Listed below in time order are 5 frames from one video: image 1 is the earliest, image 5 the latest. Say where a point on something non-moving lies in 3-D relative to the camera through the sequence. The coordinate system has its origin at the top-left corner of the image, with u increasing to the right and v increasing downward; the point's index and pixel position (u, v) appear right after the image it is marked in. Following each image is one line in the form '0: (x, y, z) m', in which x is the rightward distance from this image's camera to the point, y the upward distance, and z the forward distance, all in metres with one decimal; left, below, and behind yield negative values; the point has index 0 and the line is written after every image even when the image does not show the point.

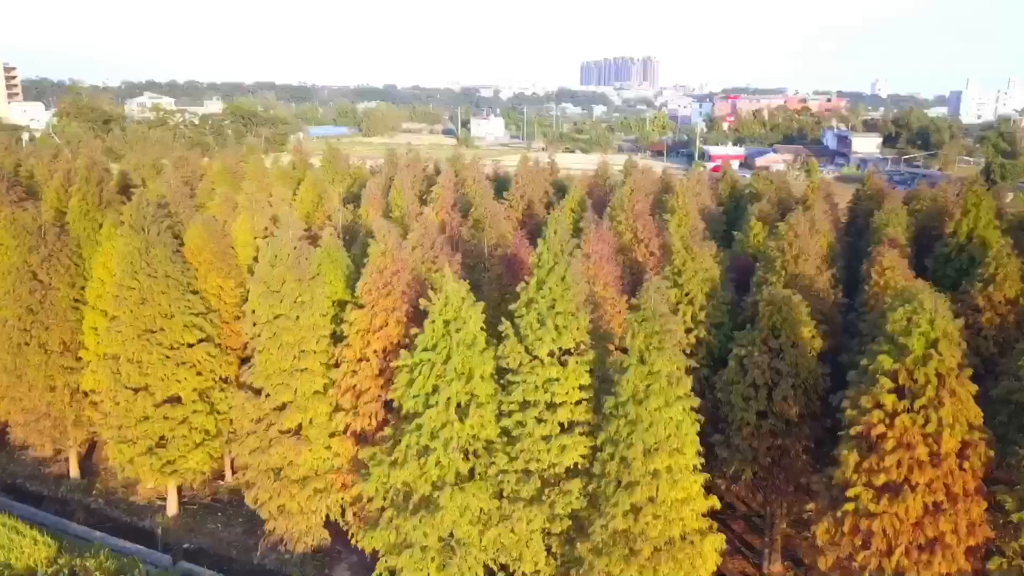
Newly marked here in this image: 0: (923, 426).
0: (+5.5, -1.9, +10.8) m
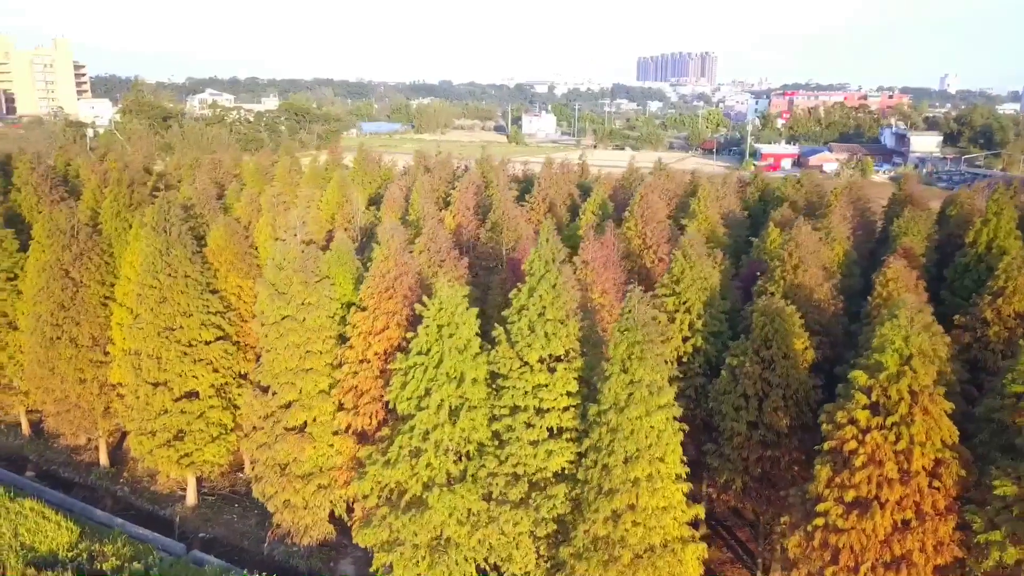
0: (+5.1, -2.1, +10.8) m
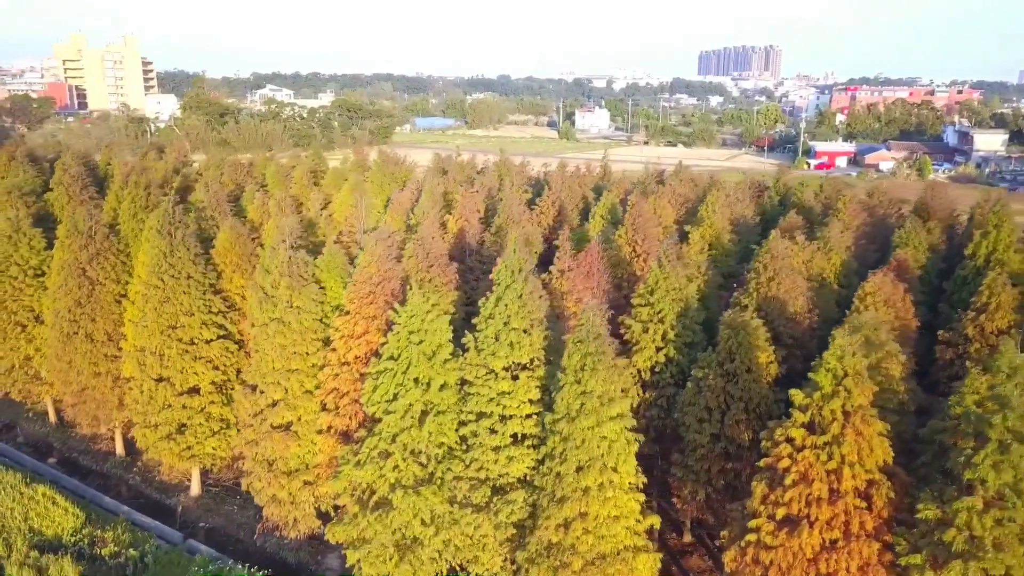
0: (+4.2, -2.3, +10.8) m
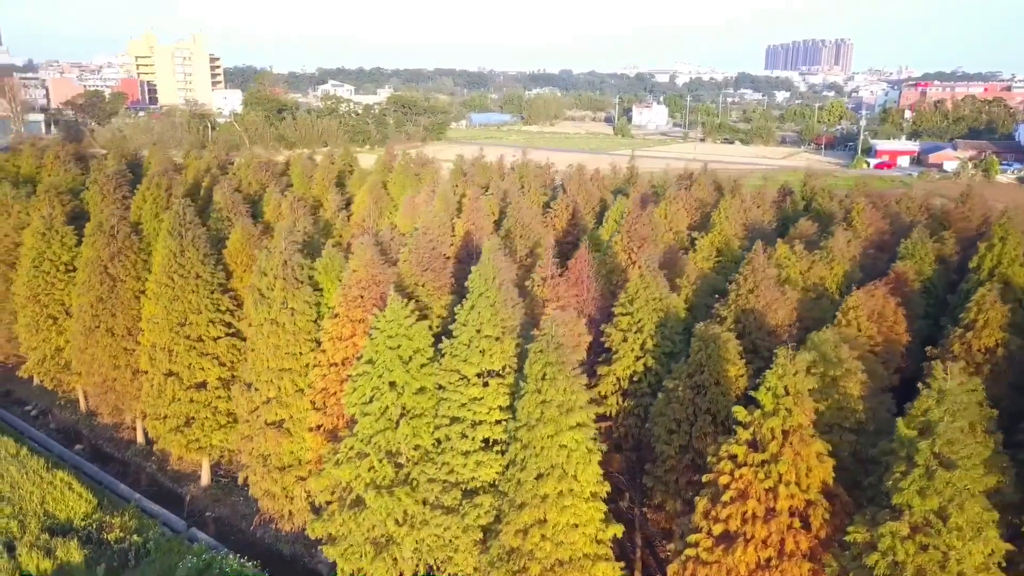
0: (+3.4, -2.6, +10.8) m
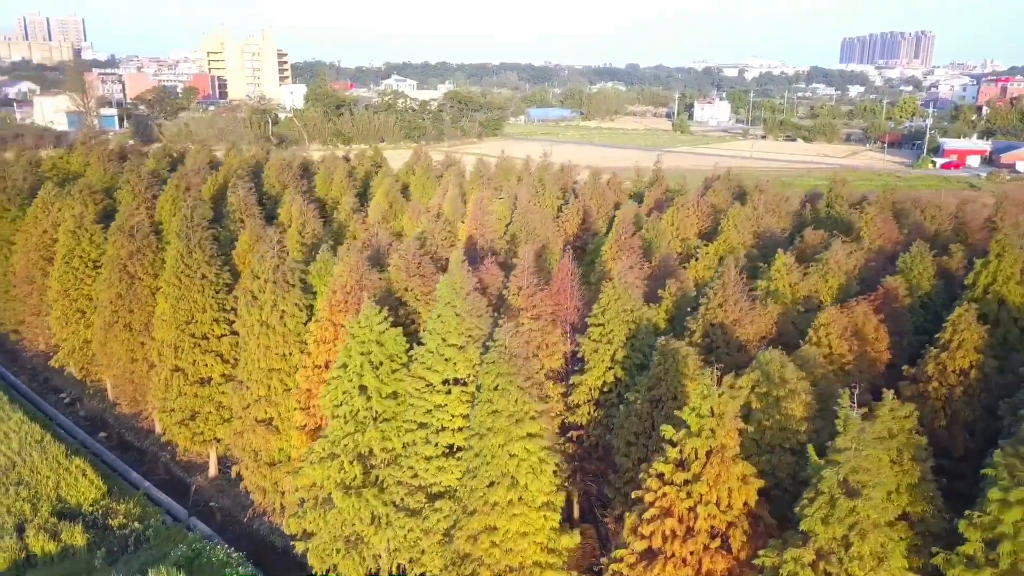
0: (+2.4, -2.9, +10.9) m
